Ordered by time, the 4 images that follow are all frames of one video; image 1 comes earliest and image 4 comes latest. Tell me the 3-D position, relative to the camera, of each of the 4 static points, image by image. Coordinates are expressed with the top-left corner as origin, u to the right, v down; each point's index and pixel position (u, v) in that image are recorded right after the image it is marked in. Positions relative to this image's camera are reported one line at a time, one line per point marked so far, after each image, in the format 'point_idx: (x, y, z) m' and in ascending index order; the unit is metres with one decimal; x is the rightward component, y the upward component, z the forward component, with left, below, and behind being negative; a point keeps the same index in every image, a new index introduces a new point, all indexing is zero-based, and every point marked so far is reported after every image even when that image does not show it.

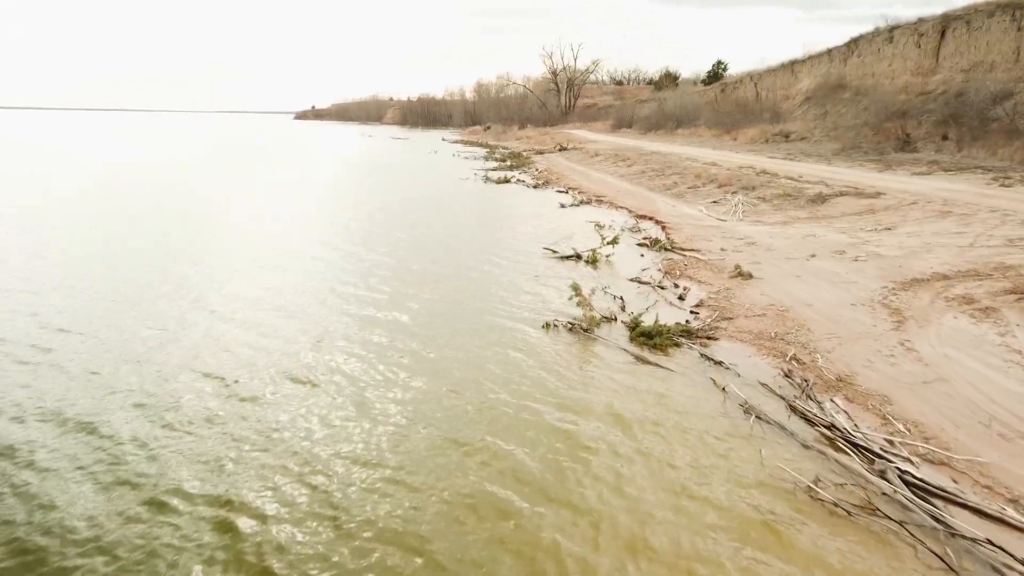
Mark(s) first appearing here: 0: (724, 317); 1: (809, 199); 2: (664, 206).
0: (+1.8, -0.3, +6.9) m
1: (+5.2, +1.6, +14.4) m
2: (+2.9, +1.6, +15.5) m
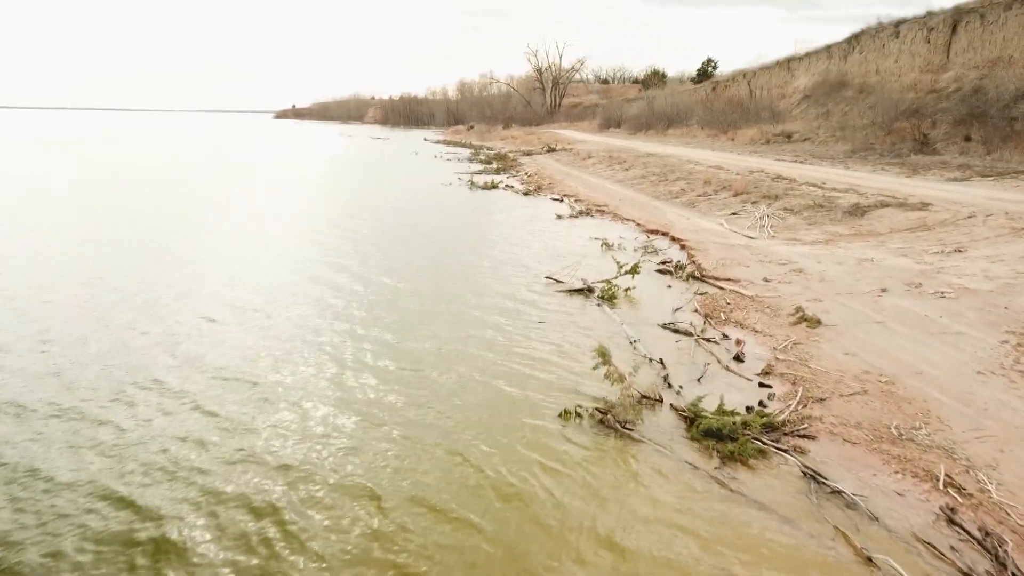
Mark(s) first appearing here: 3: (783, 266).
0: (+1.8, -0.7, +5.0) m
1: (+5.1, +1.2, +12.5) m
2: (+2.8, +1.2, +13.5) m
3: (+3.1, +0.3, +9.2) m
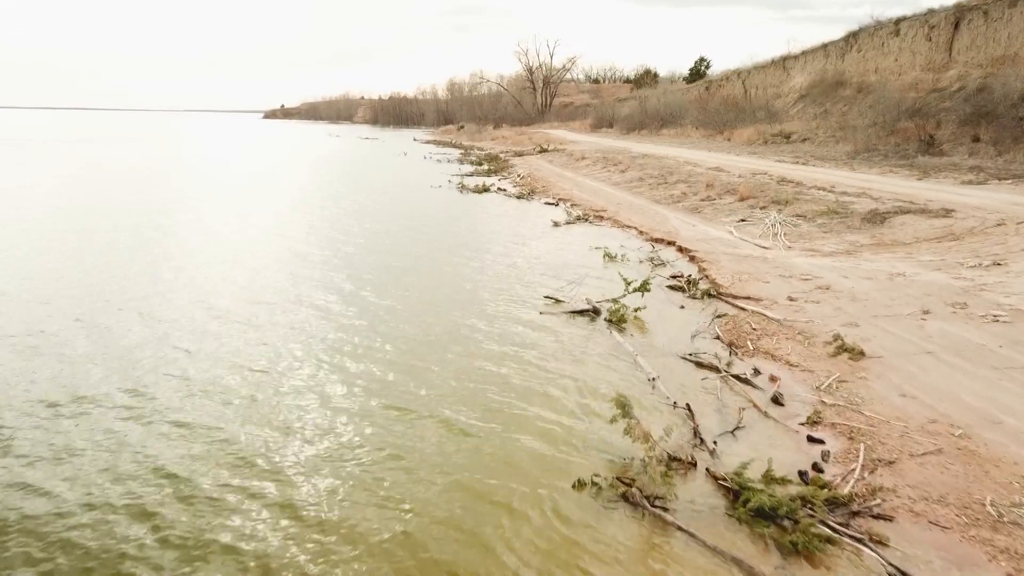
0: (+1.8, -0.9, +4.1) m
1: (+5.0, +1.0, +11.6) m
2: (+2.6, +1.0, +12.7) m
3: (+3.0, +0.1, +8.4) m
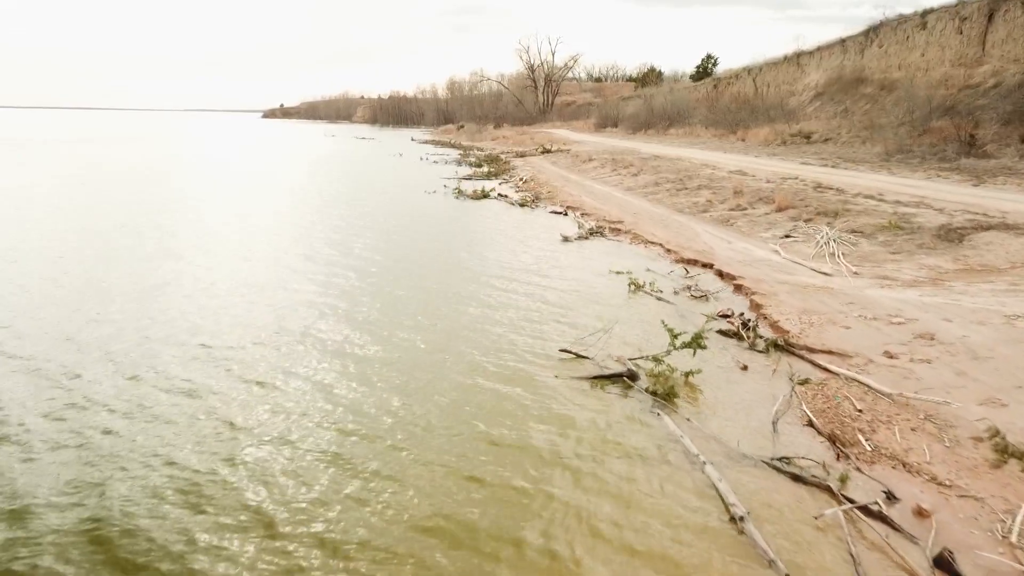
0: (+1.9, -1.2, +2.2) m
1: (+5.1, +0.6, +9.7) m
2: (+2.7, +0.6, +10.8) m
3: (+3.1, -0.3, +6.5) m
